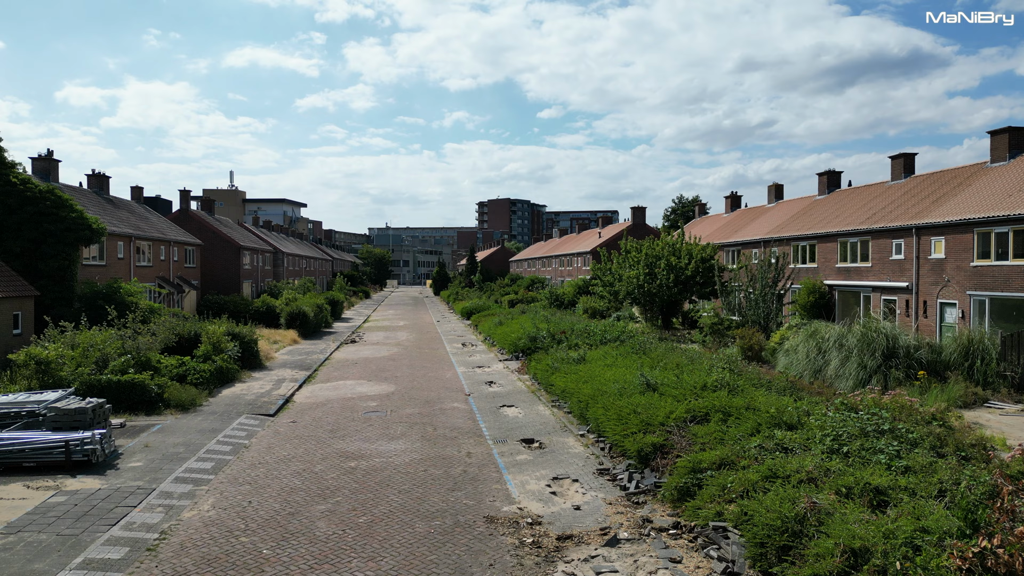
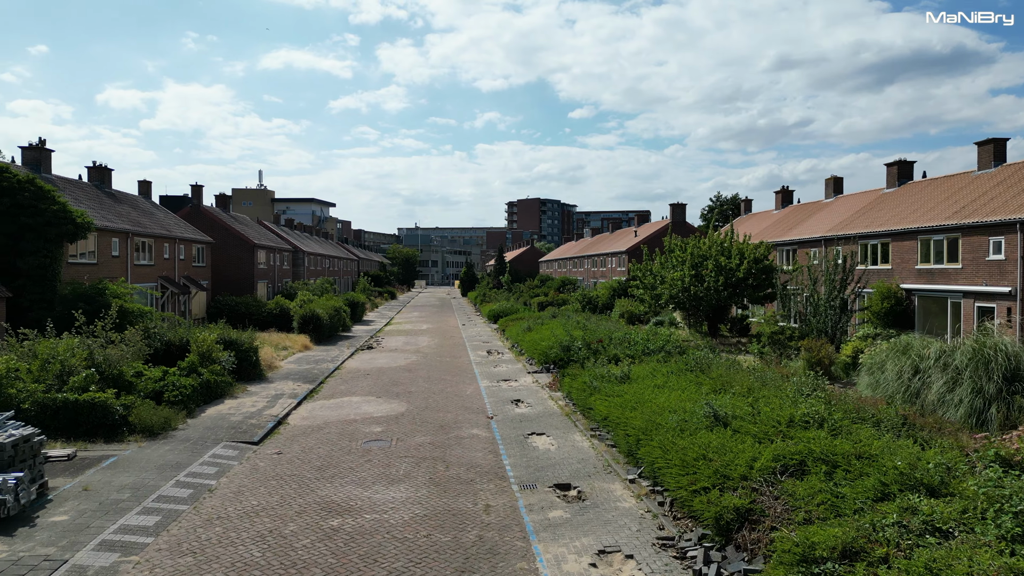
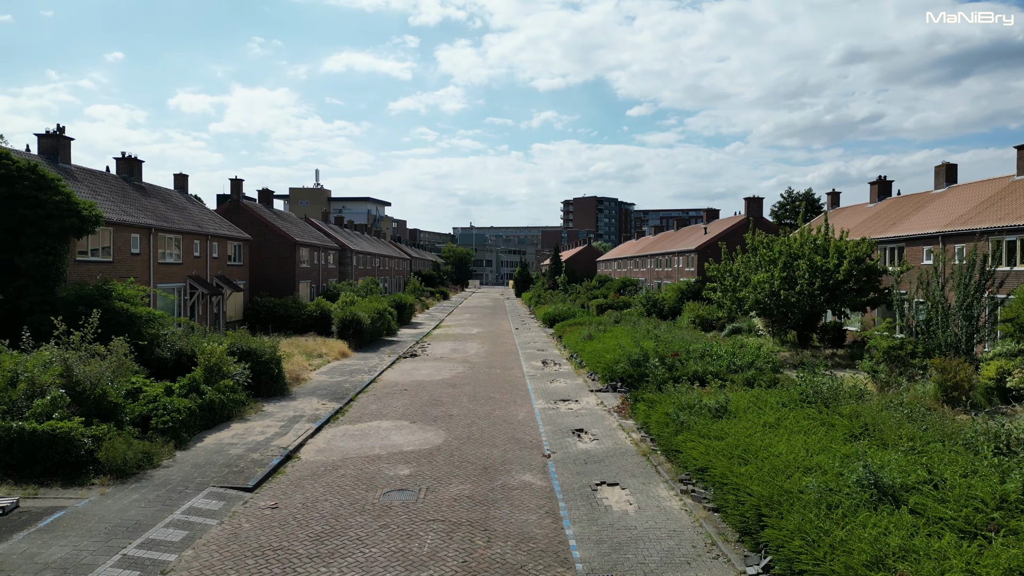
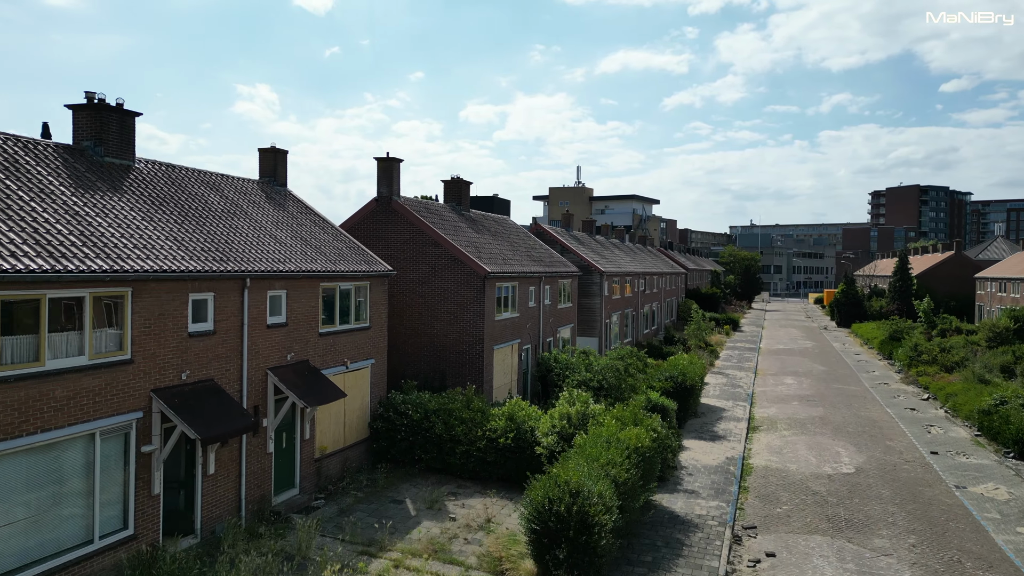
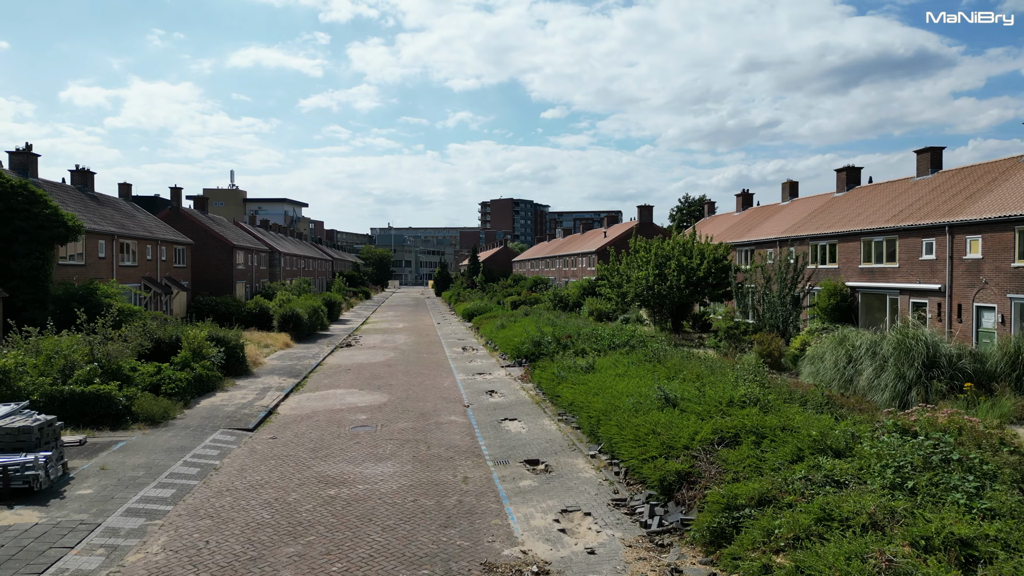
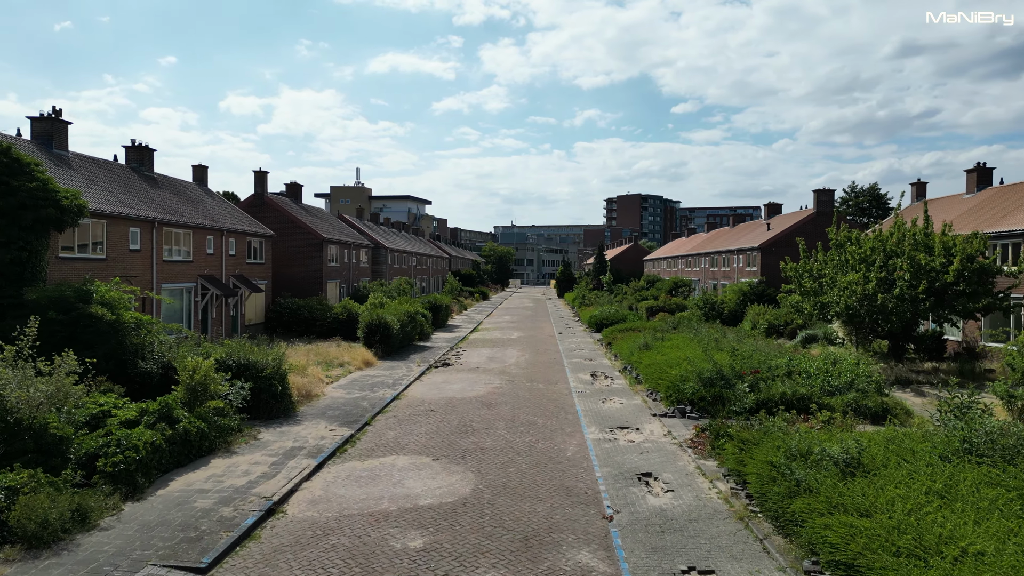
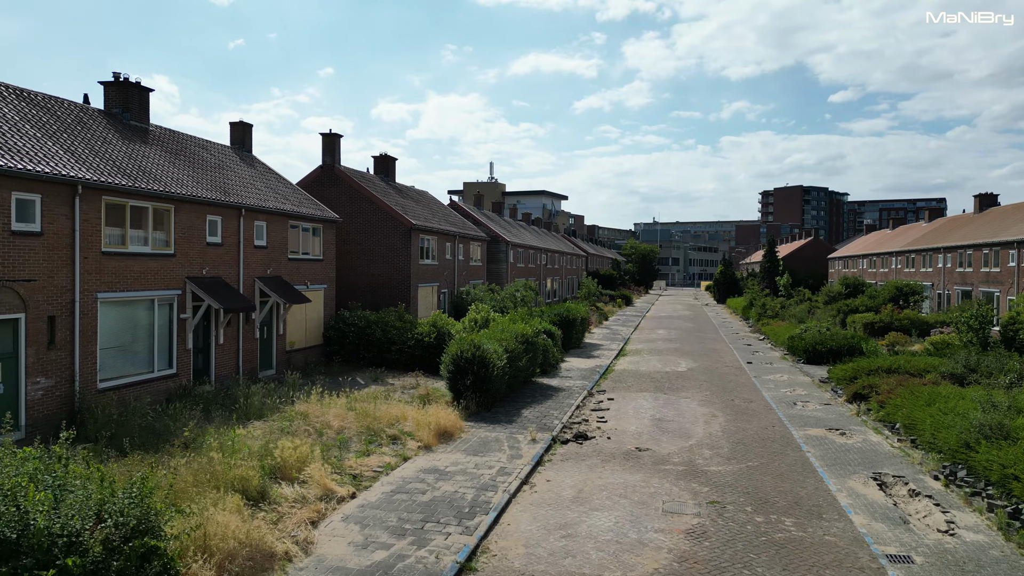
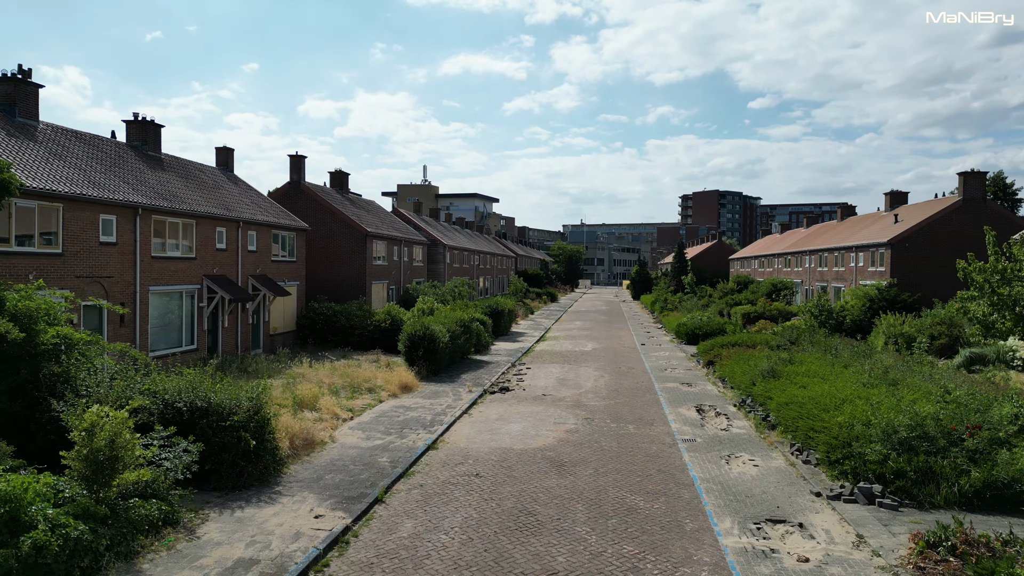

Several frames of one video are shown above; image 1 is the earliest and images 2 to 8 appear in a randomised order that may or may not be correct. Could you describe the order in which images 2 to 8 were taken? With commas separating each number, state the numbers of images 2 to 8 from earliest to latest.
5, 2, 3, 6, 8, 7, 4
